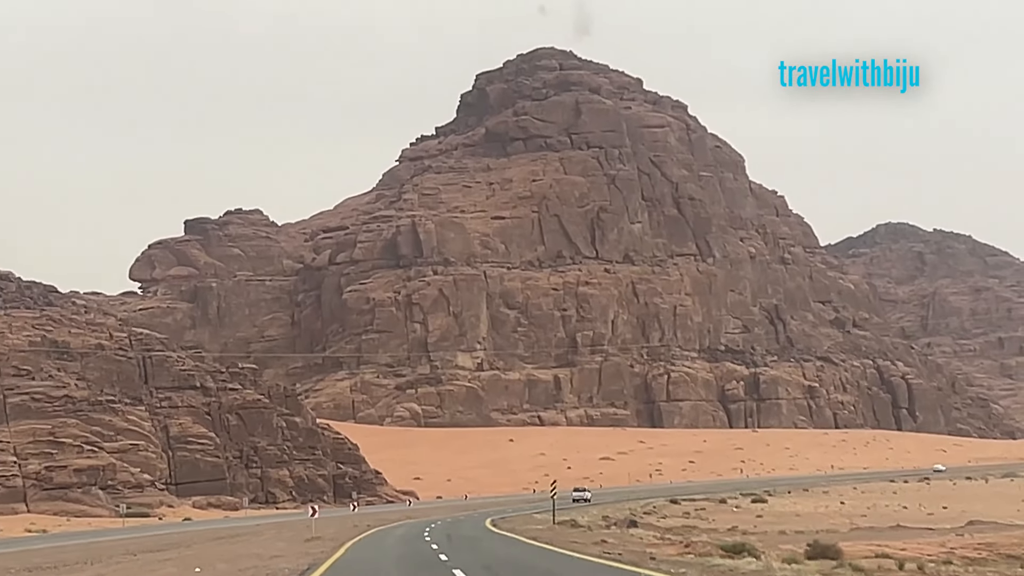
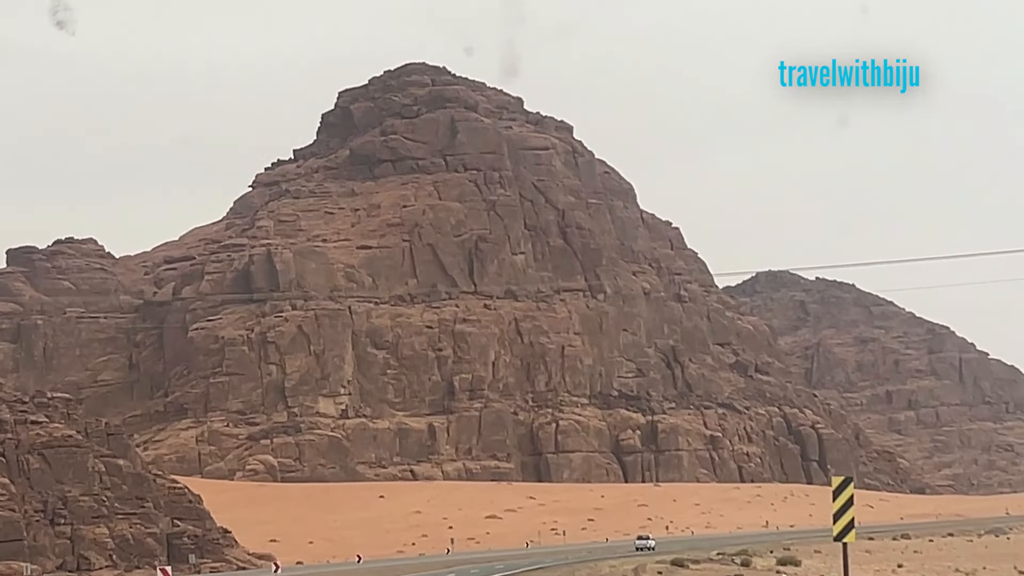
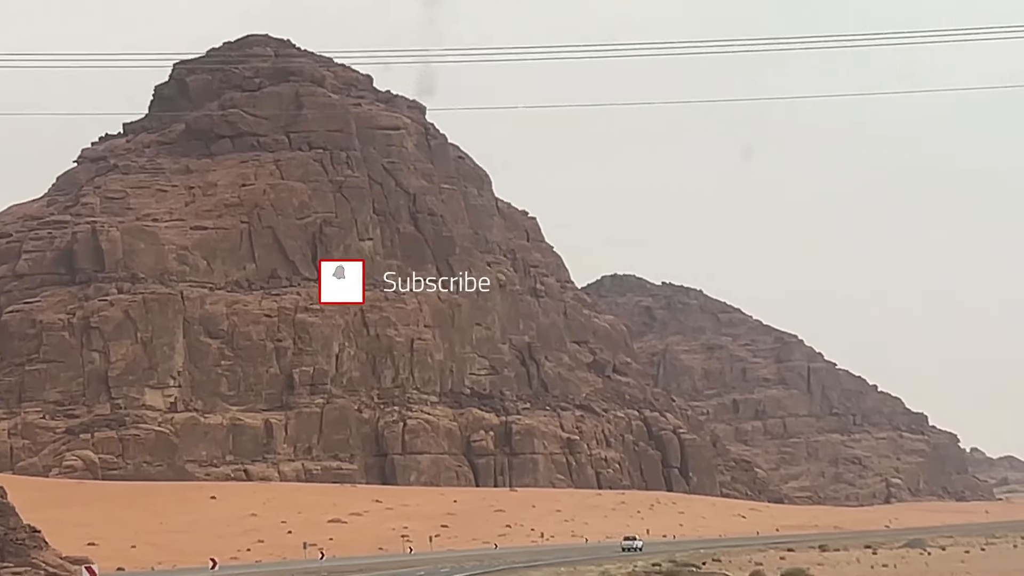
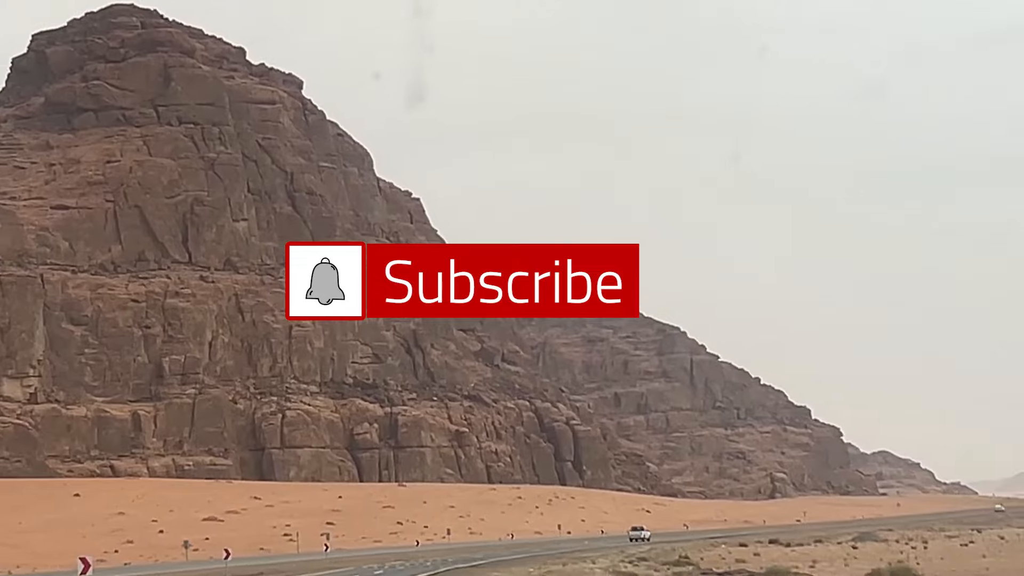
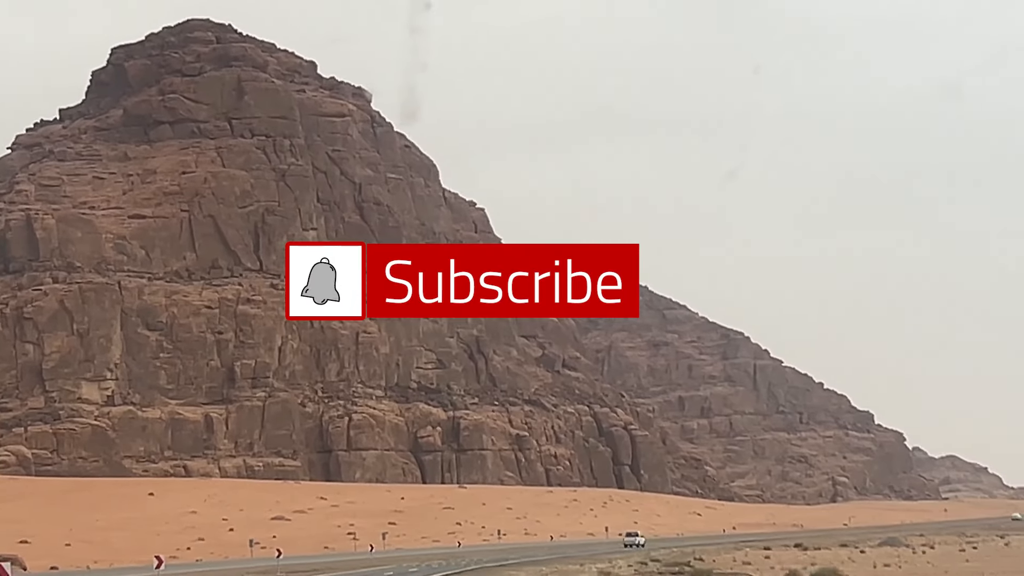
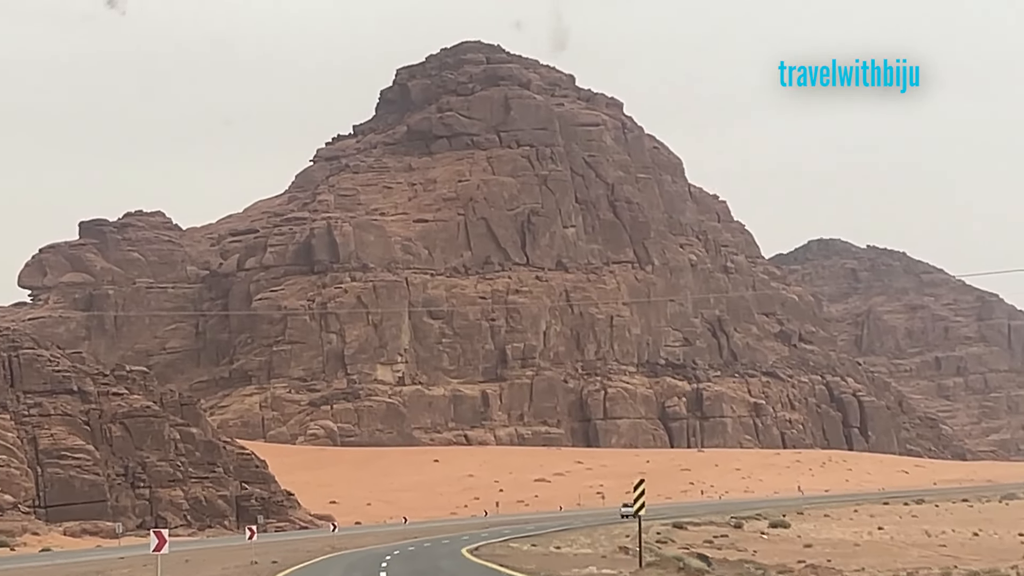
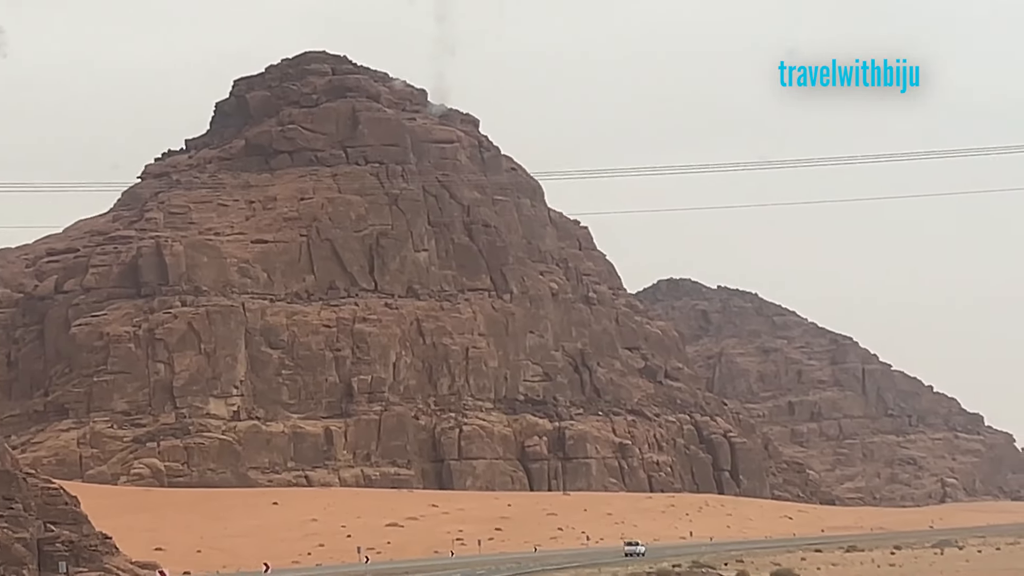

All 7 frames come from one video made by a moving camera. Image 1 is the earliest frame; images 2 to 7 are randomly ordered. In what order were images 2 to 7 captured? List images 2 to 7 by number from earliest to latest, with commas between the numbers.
6, 2, 7, 3, 5, 4
